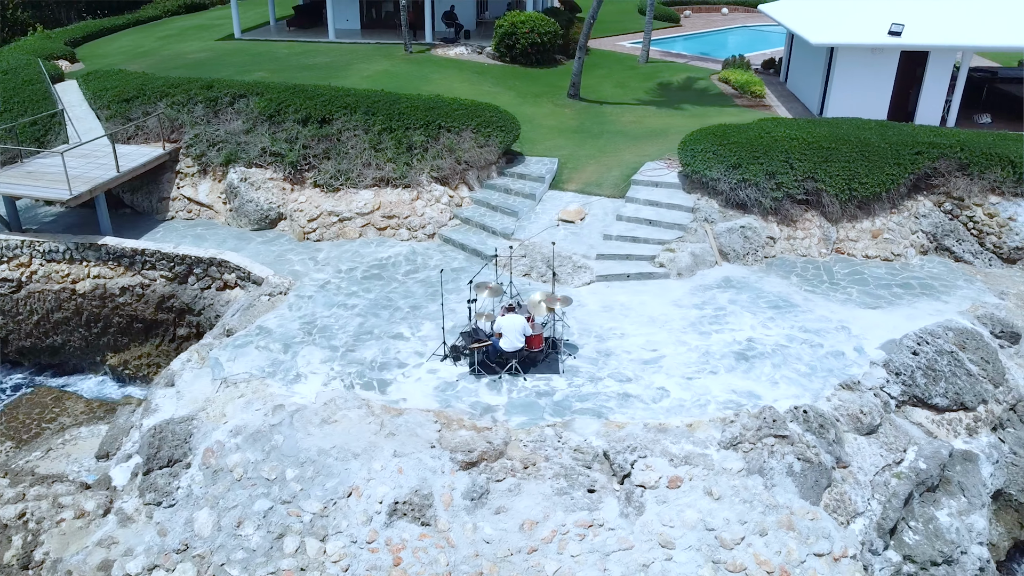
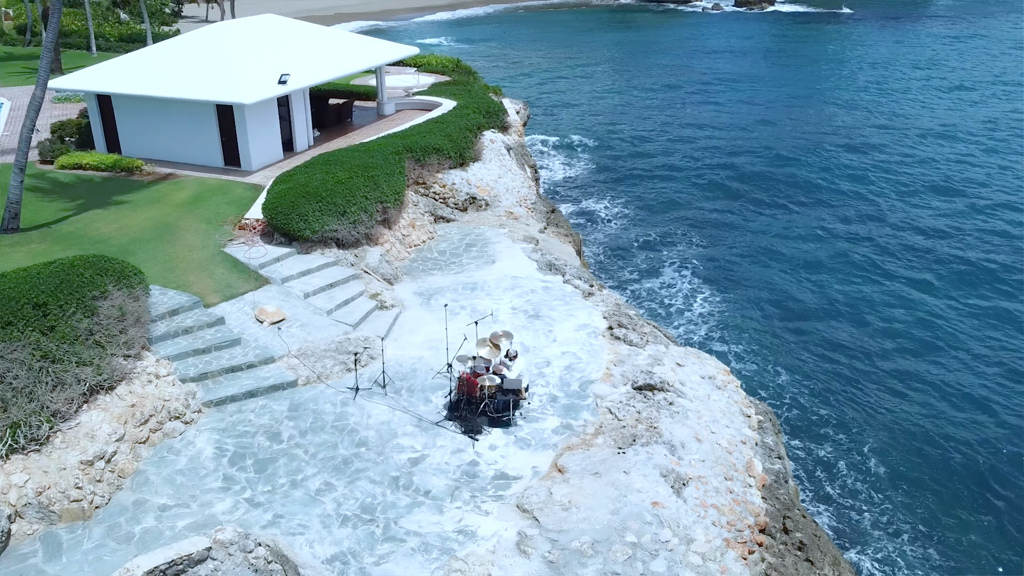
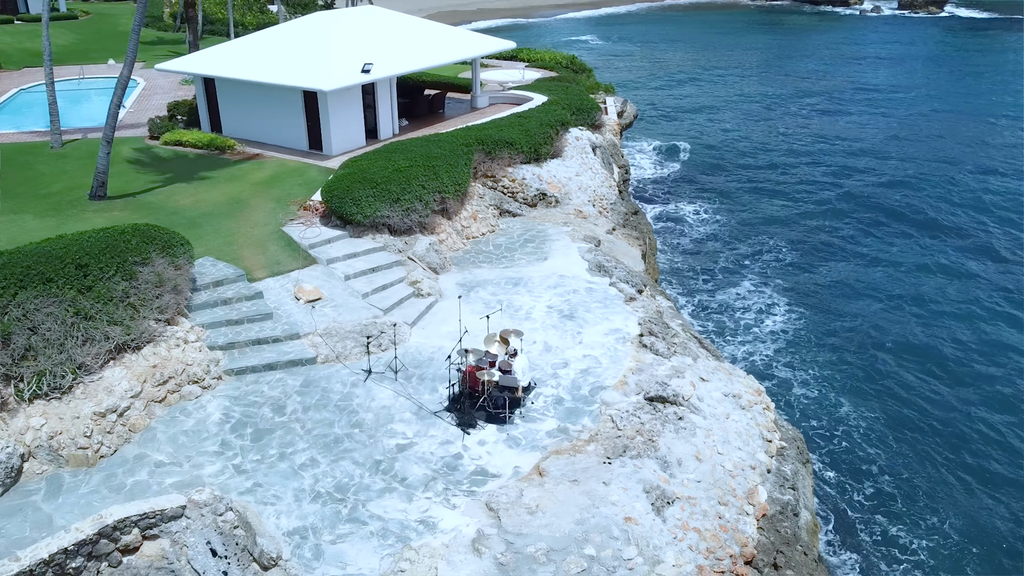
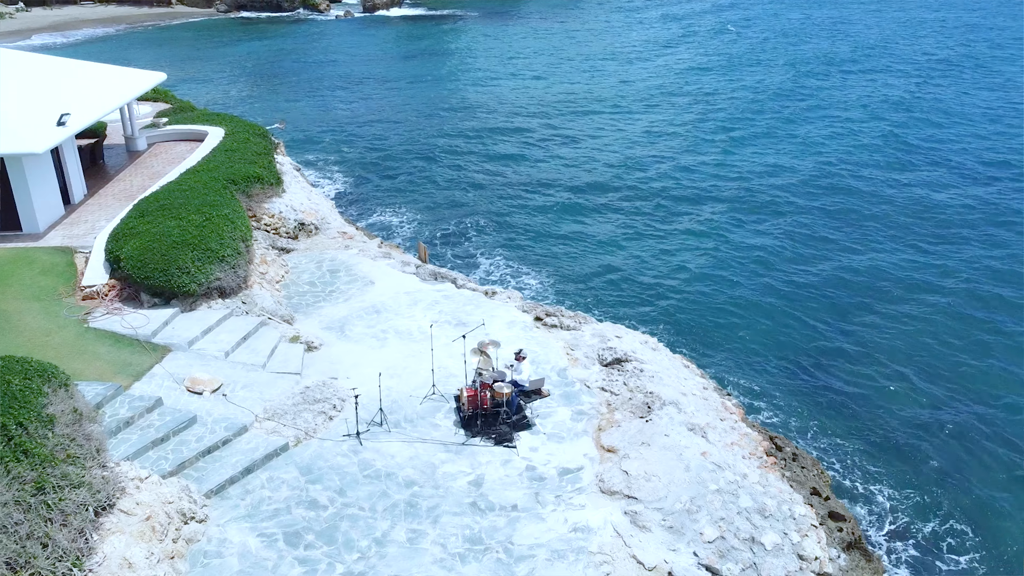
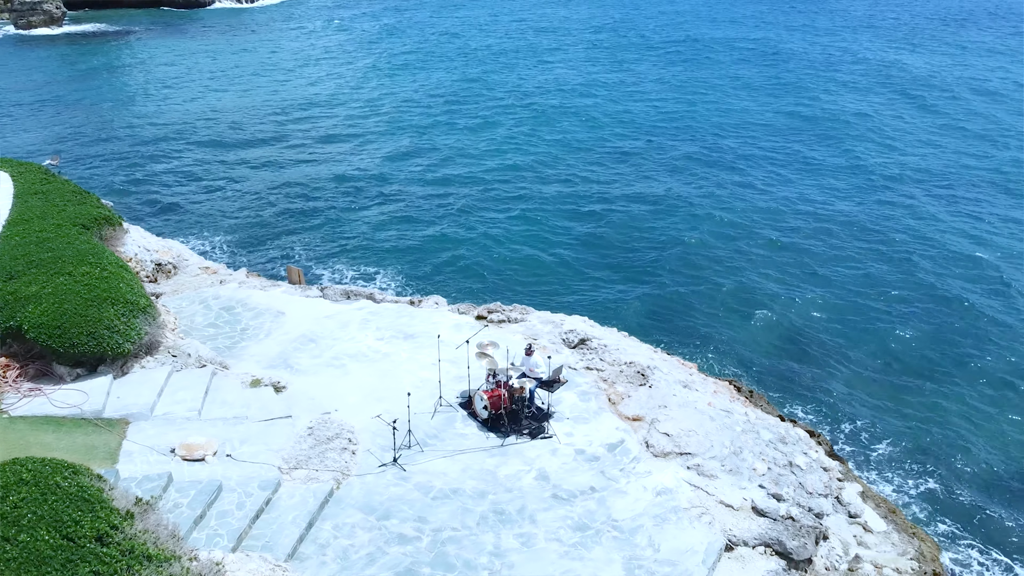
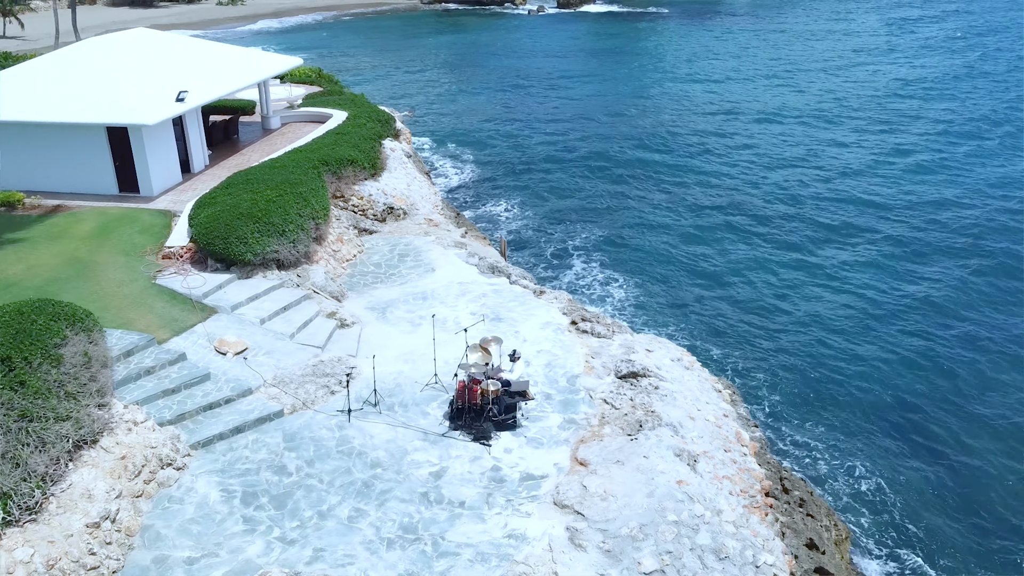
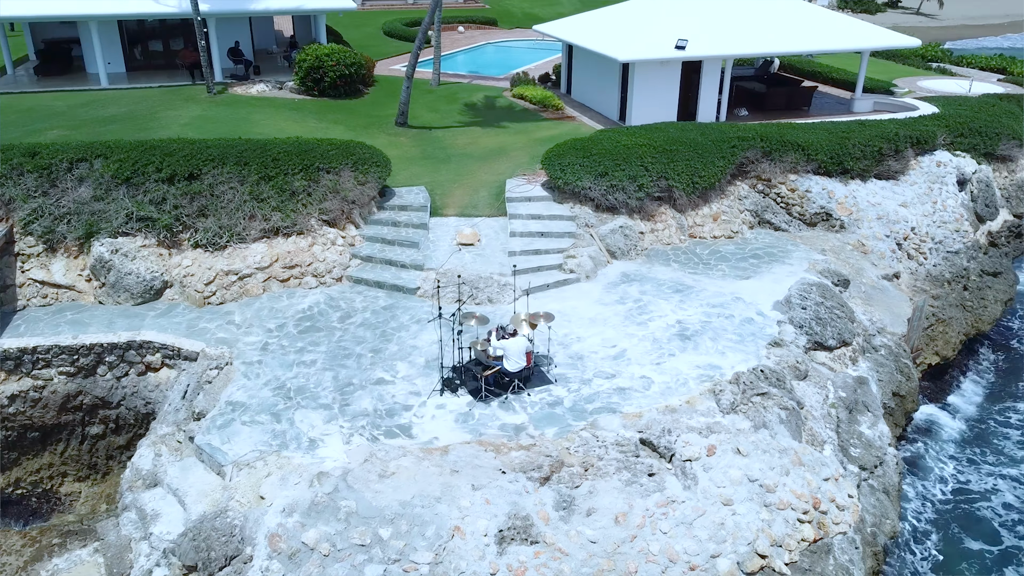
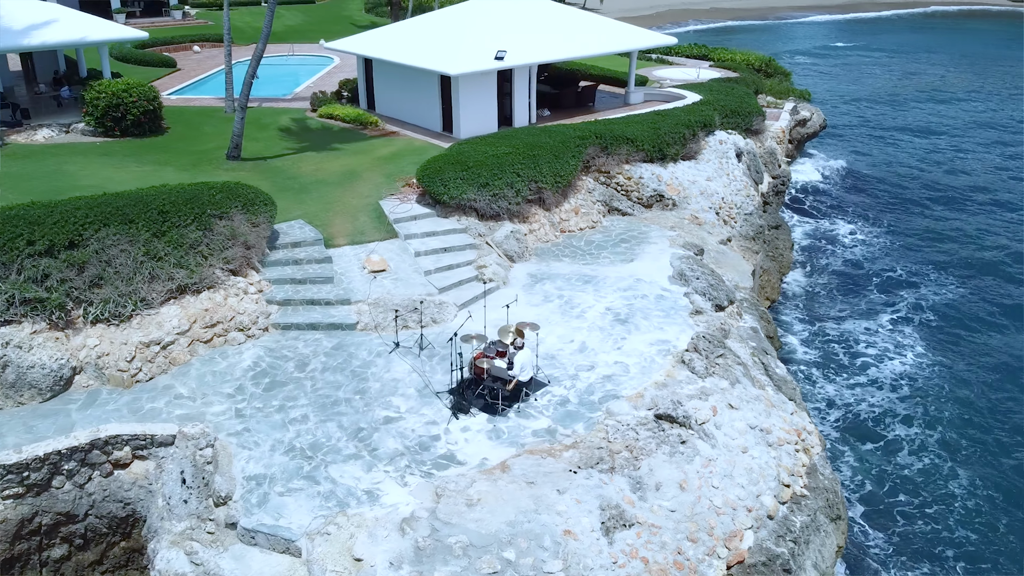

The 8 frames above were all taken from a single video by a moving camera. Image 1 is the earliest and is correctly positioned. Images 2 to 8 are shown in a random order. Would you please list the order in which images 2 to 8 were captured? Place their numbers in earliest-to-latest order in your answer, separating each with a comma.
7, 8, 3, 2, 6, 4, 5
